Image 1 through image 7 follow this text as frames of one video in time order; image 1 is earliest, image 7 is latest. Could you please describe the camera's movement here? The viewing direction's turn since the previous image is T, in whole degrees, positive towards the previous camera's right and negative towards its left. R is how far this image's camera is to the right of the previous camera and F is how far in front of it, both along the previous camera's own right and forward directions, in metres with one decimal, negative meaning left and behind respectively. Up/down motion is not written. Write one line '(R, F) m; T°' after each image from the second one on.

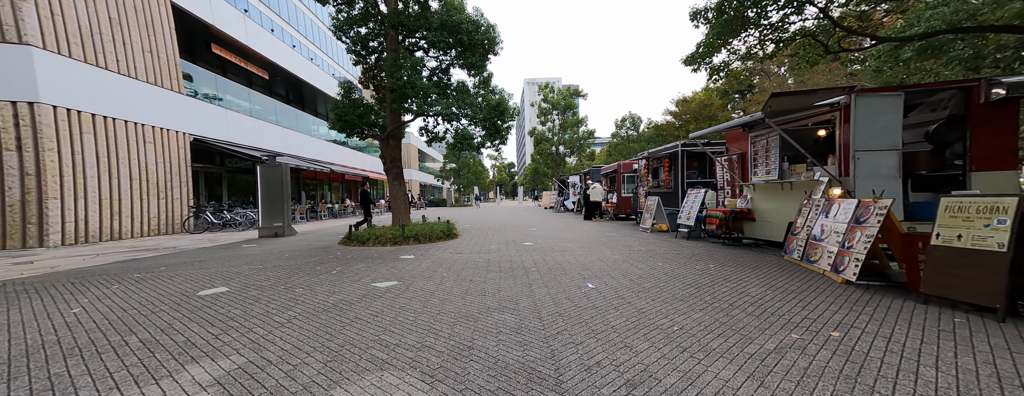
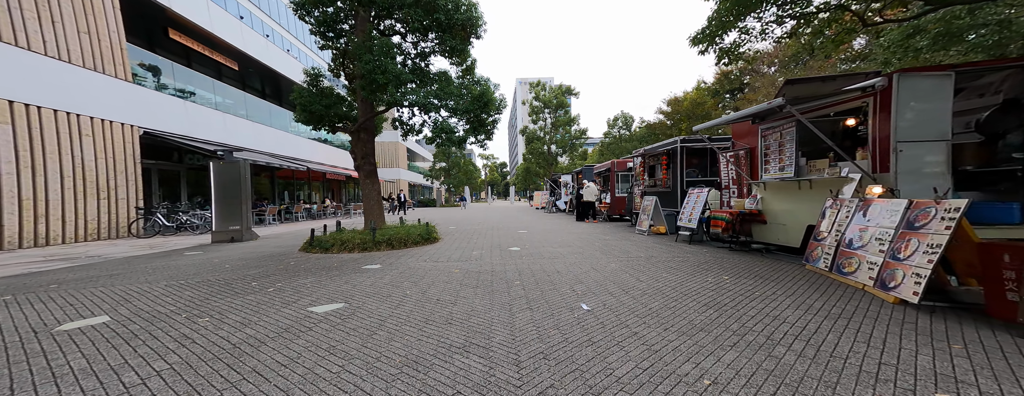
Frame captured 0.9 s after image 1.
(+0.2, +0.8) m; +2°
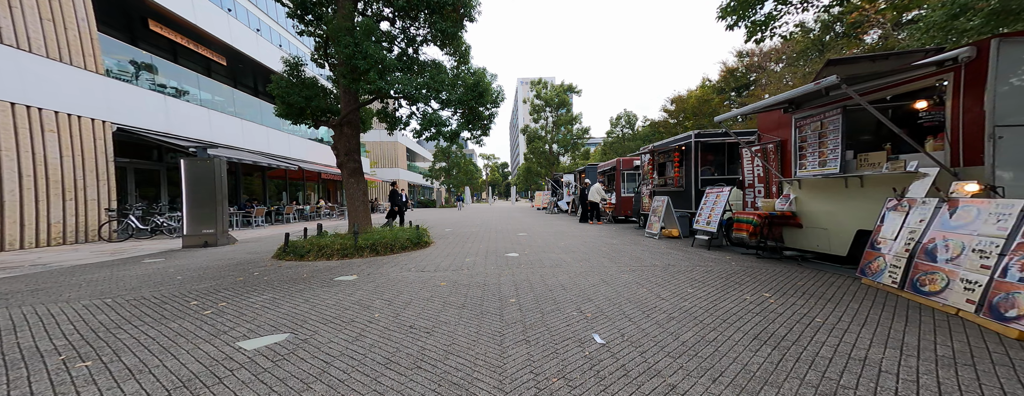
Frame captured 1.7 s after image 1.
(+0.1, +0.8) m; 0°
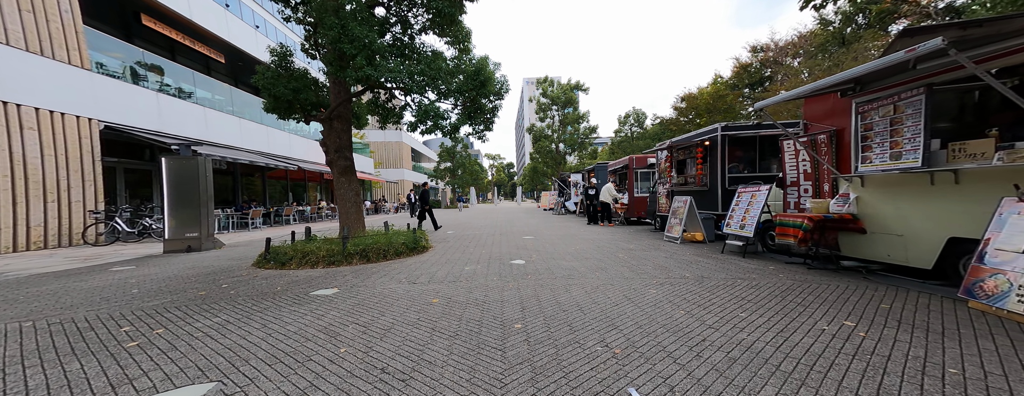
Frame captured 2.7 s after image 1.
(0.0, +0.7) m; -1°
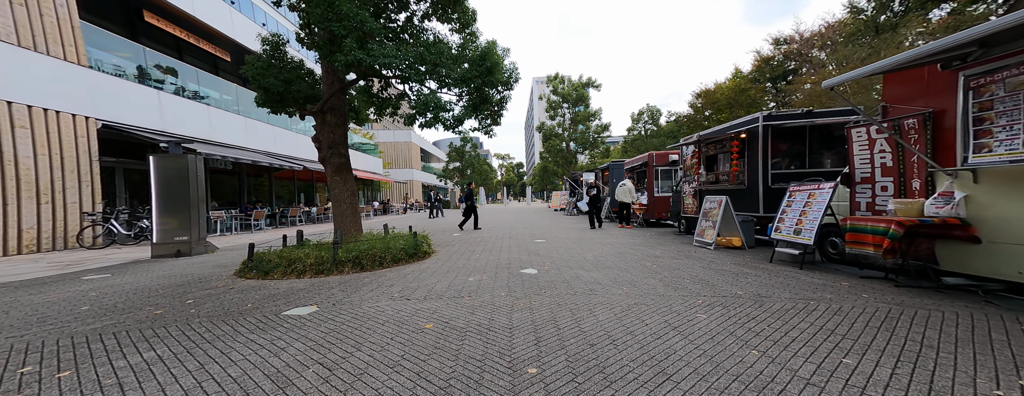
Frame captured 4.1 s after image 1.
(0.0, +0.8) m; -2°
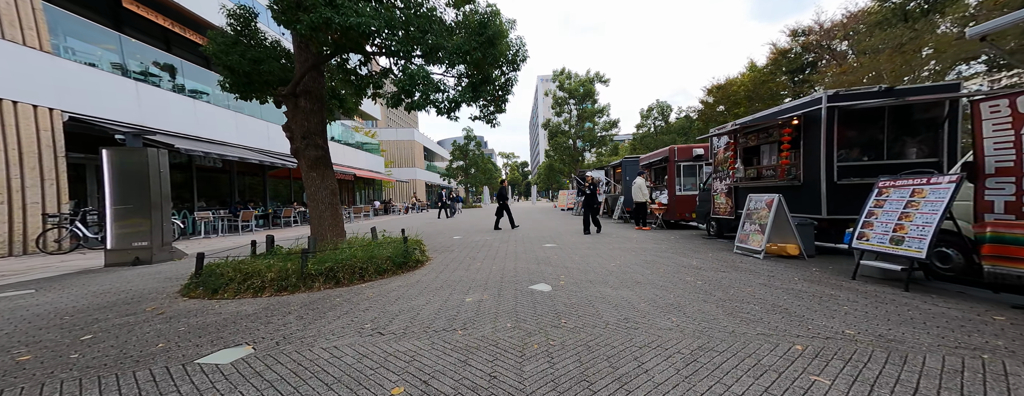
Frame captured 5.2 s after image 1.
(-0.1, +1.1) m; -1°
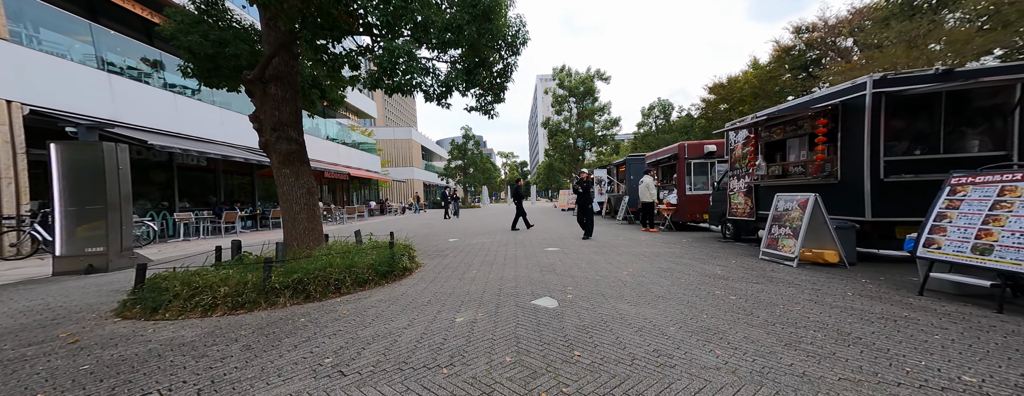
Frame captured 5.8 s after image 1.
(0.0, +0.7) m; 0°
